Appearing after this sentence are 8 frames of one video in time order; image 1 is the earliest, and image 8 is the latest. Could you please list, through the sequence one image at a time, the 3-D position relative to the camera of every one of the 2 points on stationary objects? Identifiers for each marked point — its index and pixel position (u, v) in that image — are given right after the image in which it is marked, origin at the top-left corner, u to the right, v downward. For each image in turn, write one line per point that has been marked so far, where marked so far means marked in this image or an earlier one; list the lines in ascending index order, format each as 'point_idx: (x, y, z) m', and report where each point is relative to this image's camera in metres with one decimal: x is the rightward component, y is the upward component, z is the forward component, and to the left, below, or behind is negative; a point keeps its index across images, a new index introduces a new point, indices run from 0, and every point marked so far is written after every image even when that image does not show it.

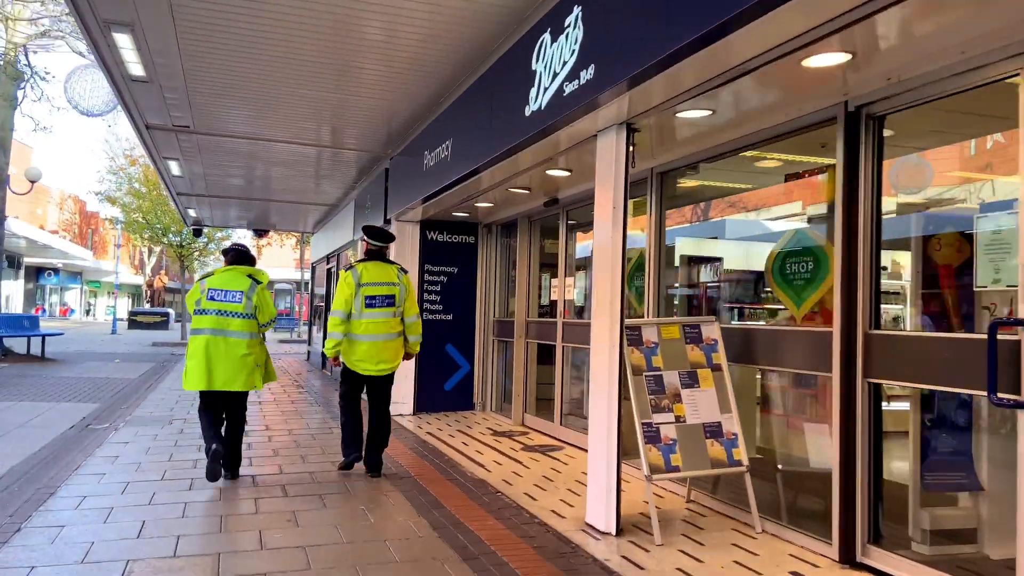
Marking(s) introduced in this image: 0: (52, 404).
0: (-5.3, -1.3, +8.6) m
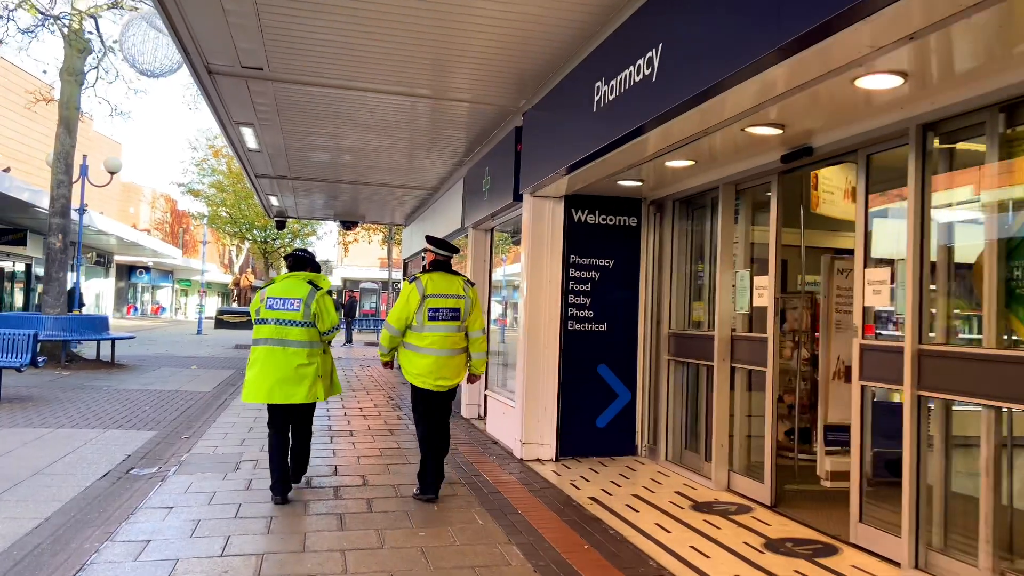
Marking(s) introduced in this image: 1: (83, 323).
0: (-3.8, -1.3, +6.9) m
1: (-6.7, -0.5, +11.6) m
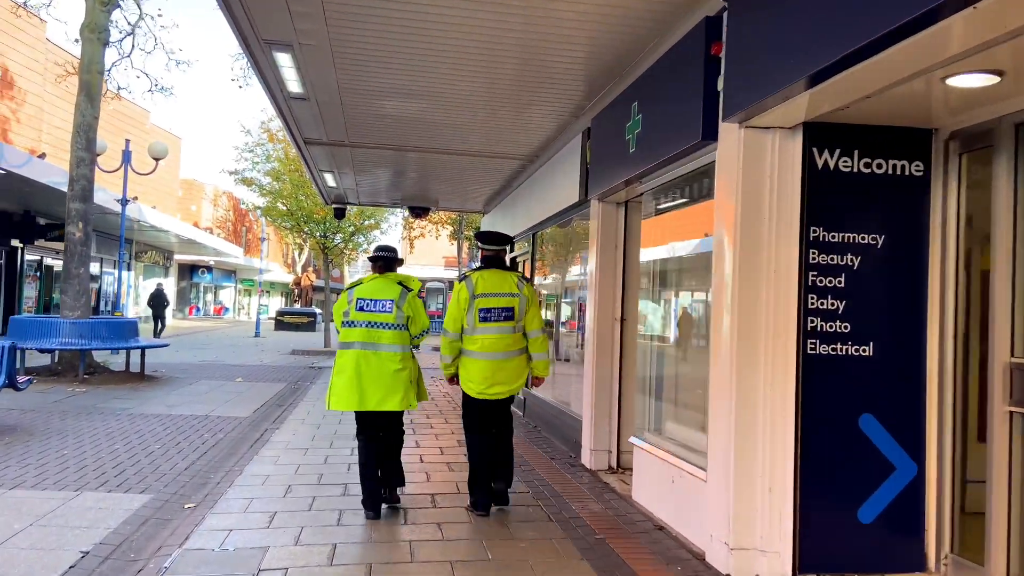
0: (-2.8, -1.3, +4.8) m
1: (-5.3, -0.5, +9.7) m
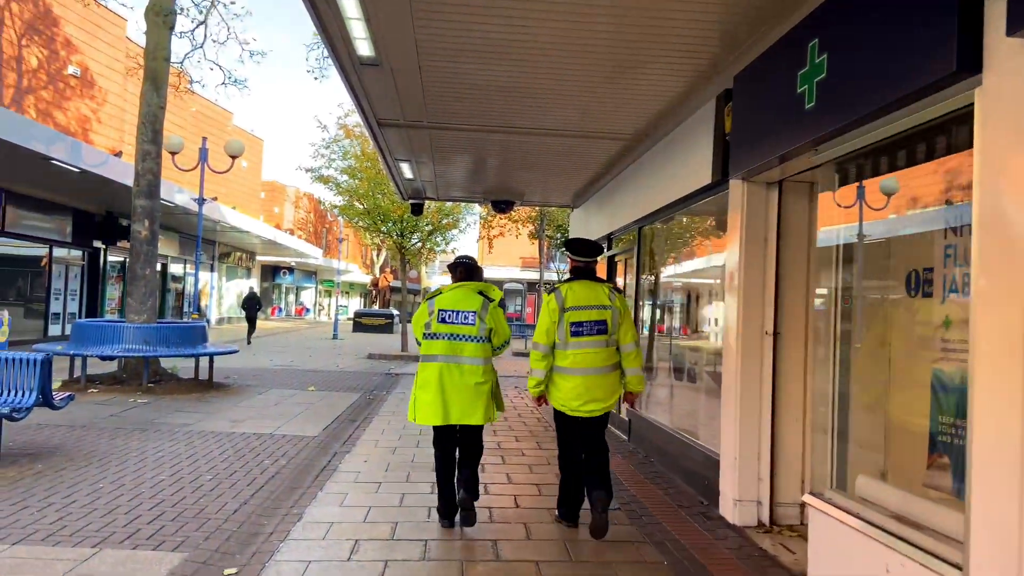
0: (-2.1, -1.3, +3.9) m
1: (-4.1, -0.6, +9.0) m
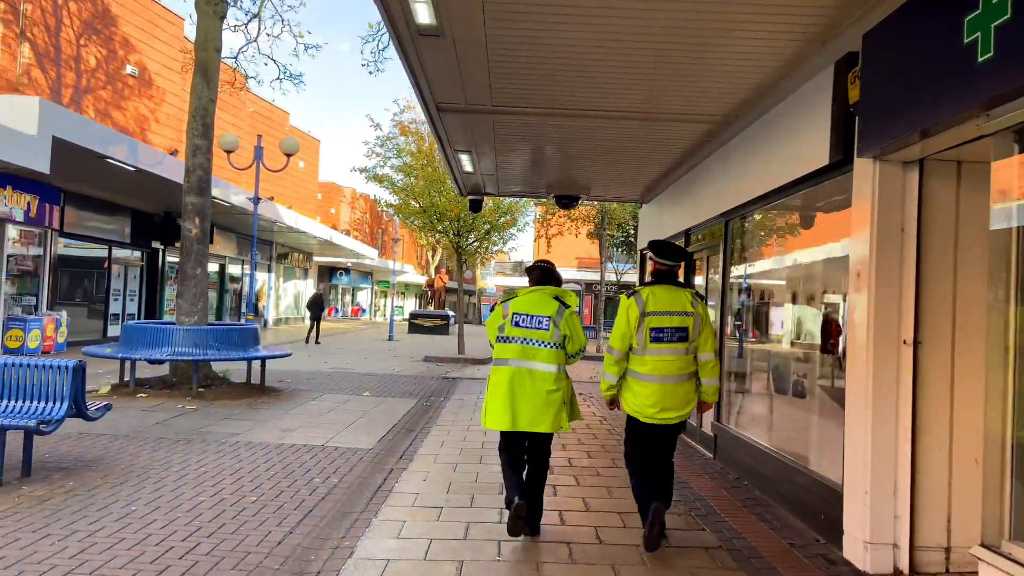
0: (-1.7, -1.3, +3.4) m
1: (-3.4, -0.6, +8.7) m
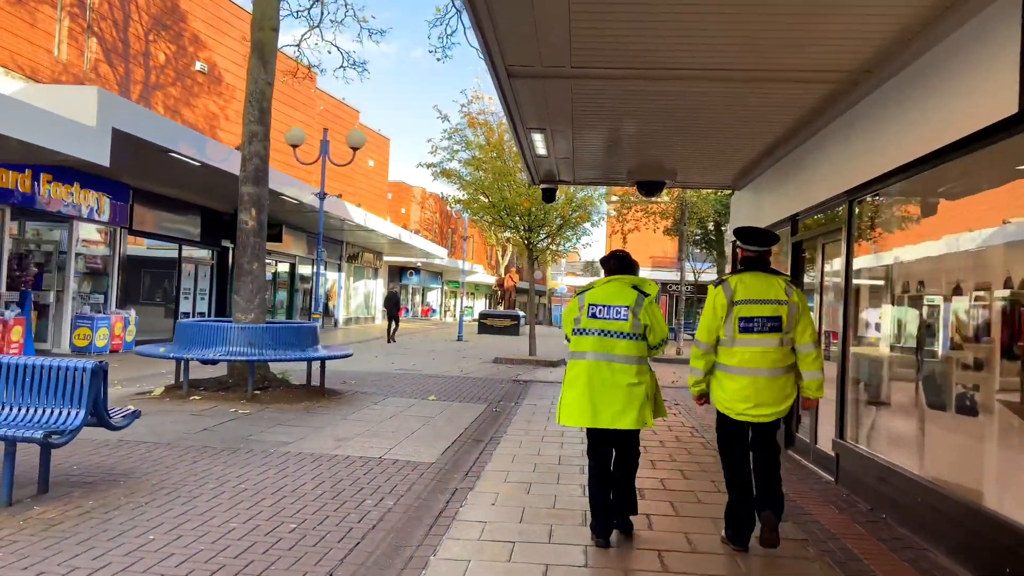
0: (-1.4, -1.2, +2.7) m
1: (-2.5, -0.5, +8.1) m
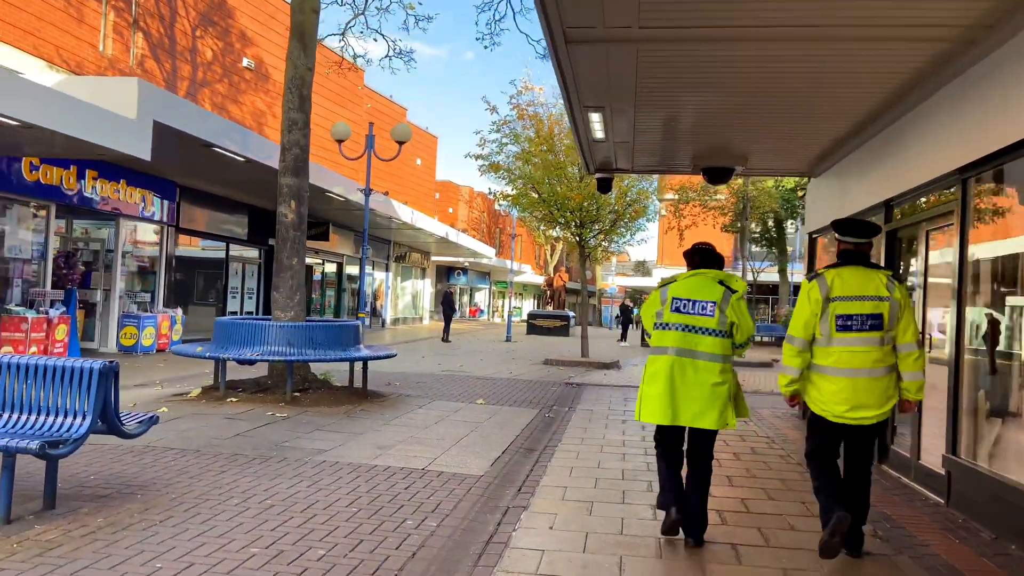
0: (-1.2, -1.2, +2.2) m
1: (-2.0, -0.5, +7.7) m
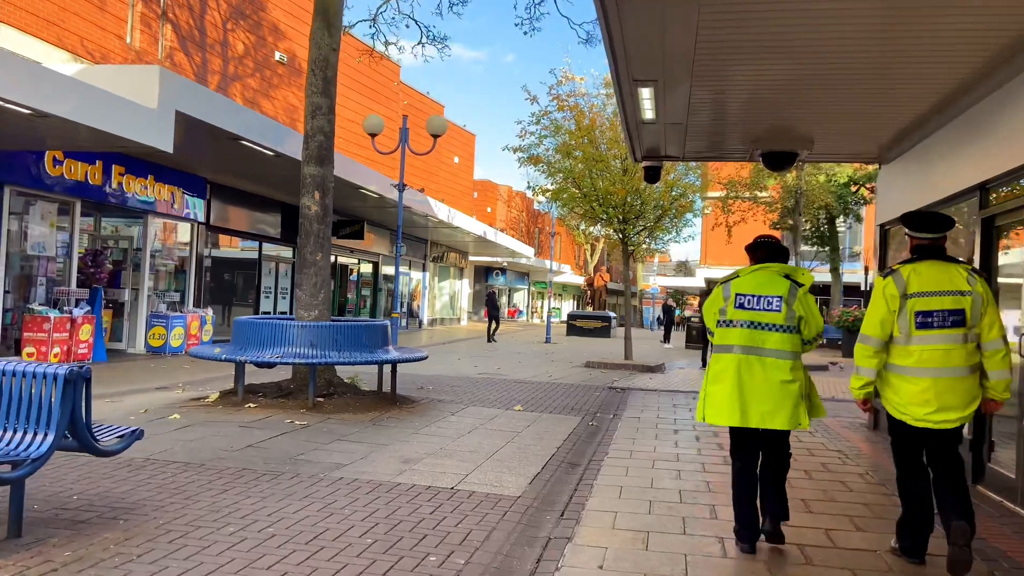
0: (-1.1, -1.2, +1.6) m
1: (-1.6, -0.4, +7.1) m
